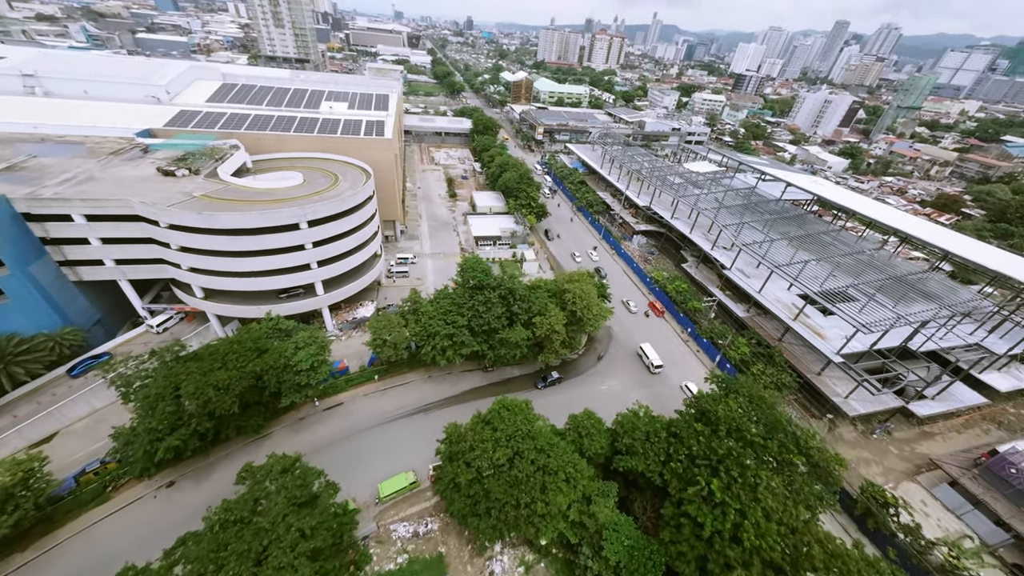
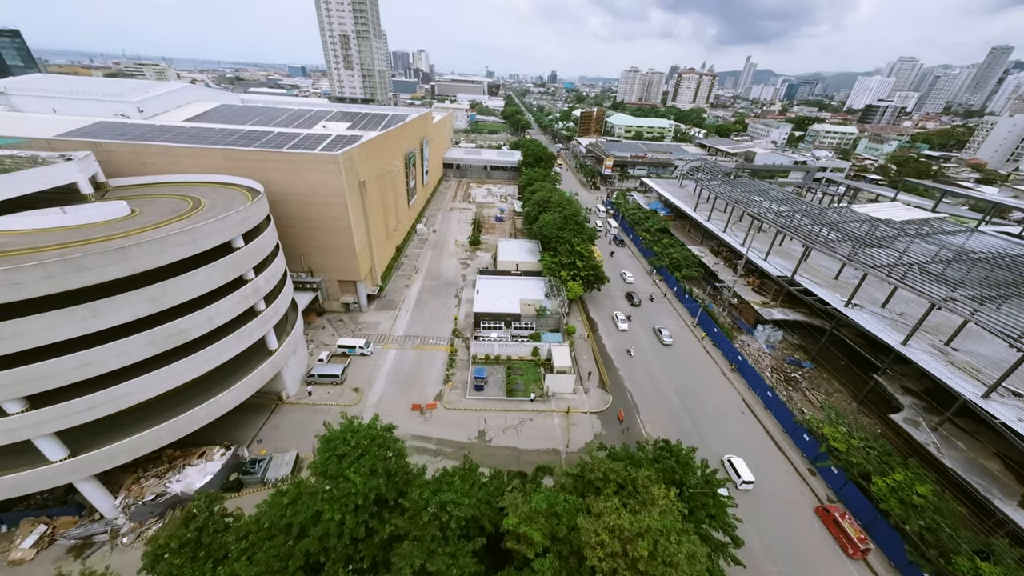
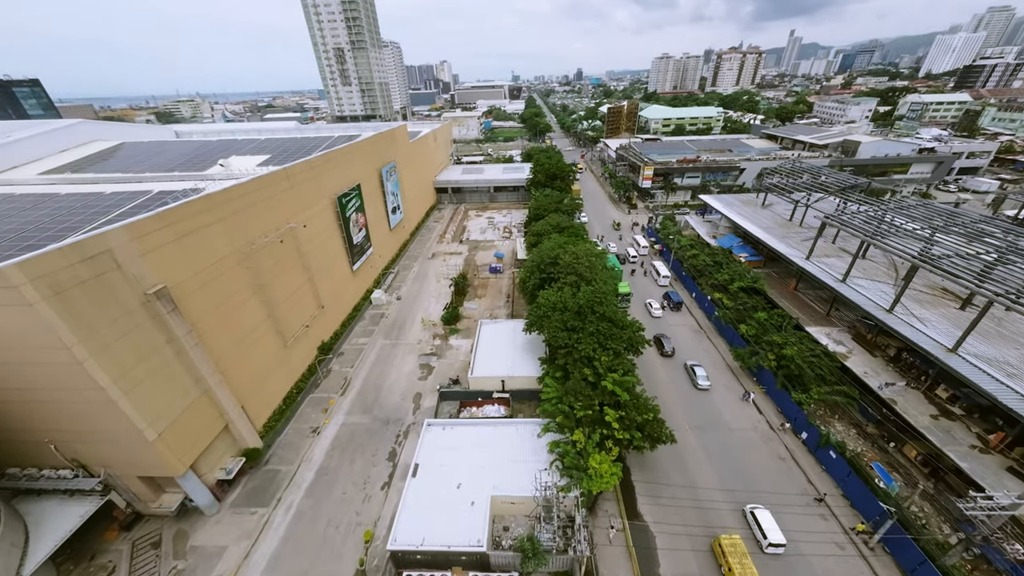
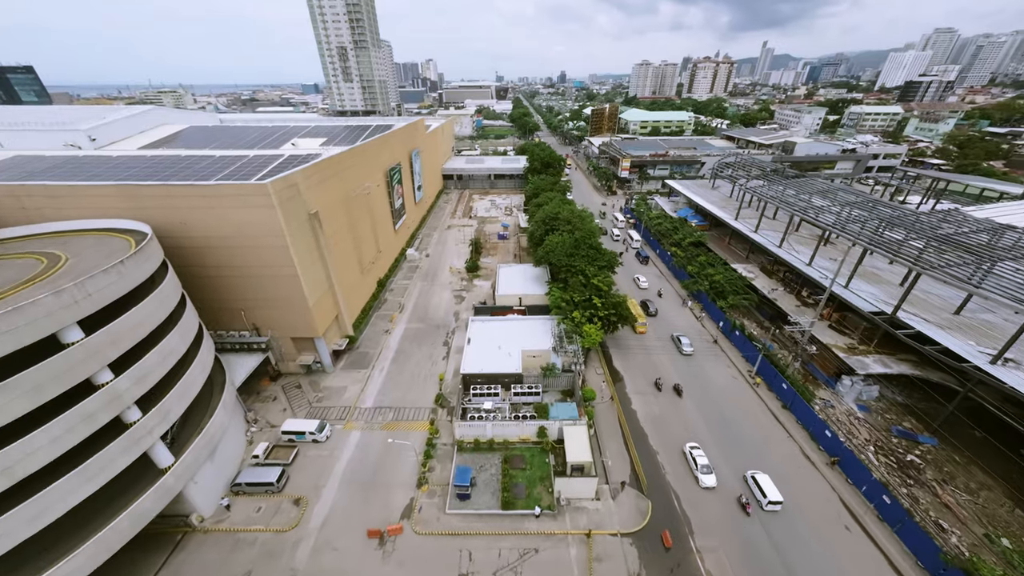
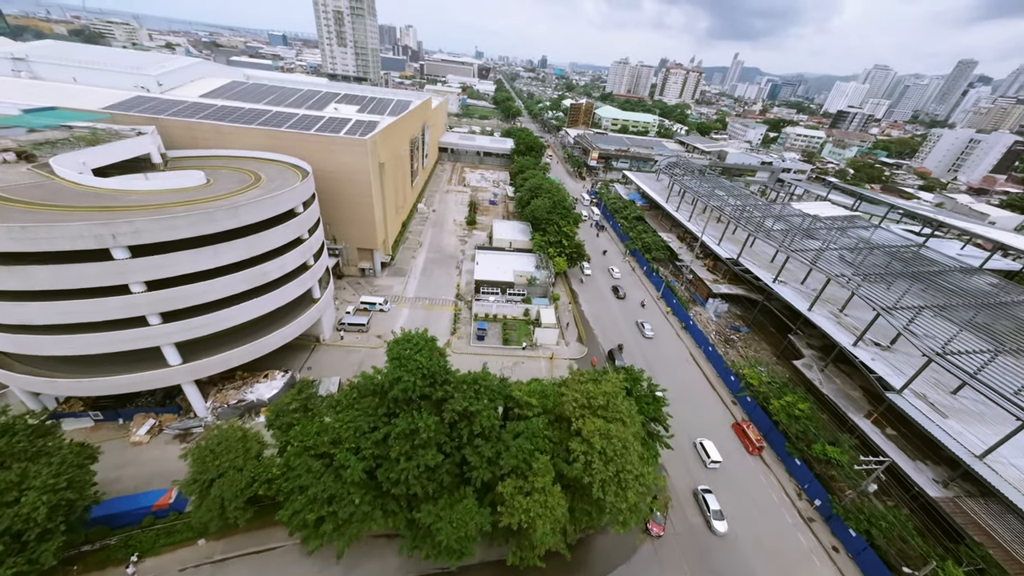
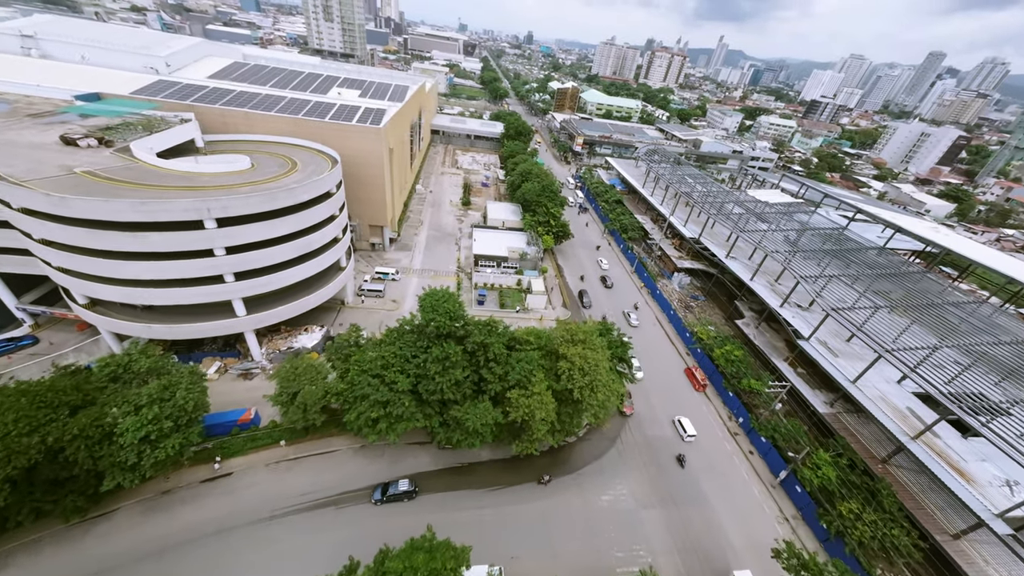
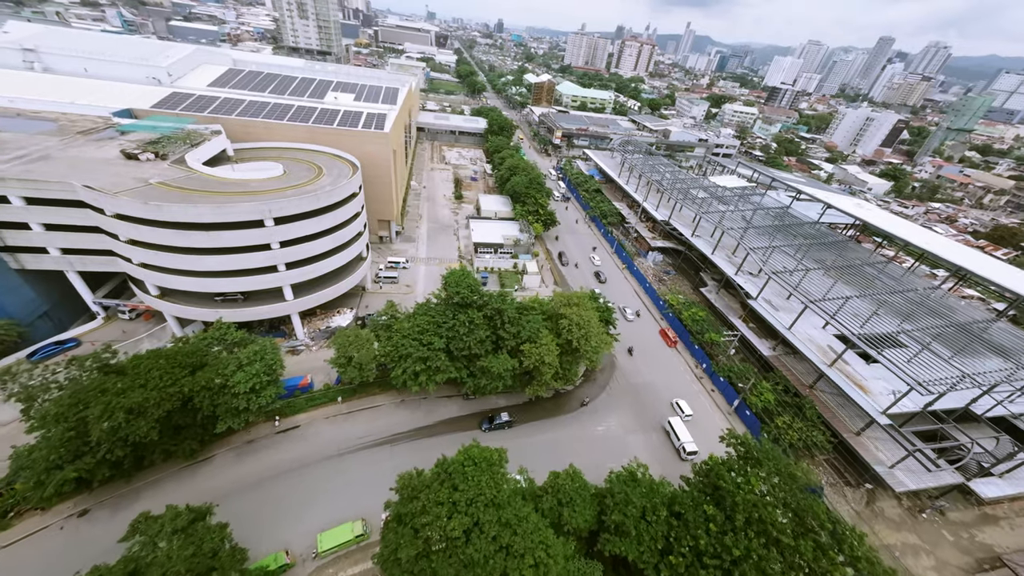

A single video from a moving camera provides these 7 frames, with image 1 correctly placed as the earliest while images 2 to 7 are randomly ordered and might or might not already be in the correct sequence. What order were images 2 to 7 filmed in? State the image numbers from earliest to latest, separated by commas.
7, 6, 5, 2, 4, 3
